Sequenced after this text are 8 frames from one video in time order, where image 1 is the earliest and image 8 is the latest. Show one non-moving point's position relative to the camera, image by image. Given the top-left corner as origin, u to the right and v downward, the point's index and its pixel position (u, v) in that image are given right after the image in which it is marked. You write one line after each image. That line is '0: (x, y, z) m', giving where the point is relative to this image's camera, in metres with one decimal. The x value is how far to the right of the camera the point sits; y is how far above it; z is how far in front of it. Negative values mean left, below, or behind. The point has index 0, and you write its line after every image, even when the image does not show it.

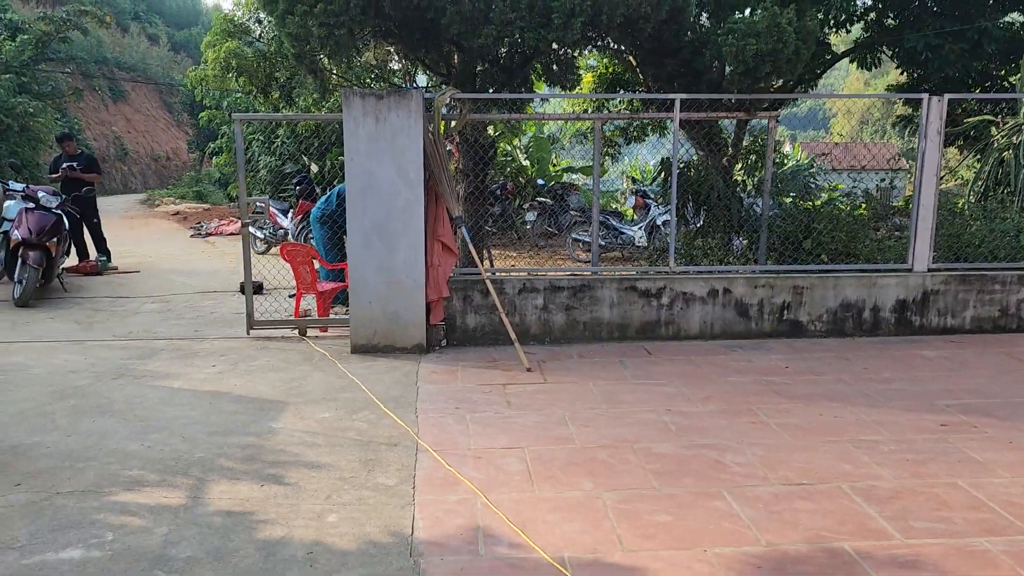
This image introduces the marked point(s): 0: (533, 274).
0: (+0.1, +0.1, +4.9) m
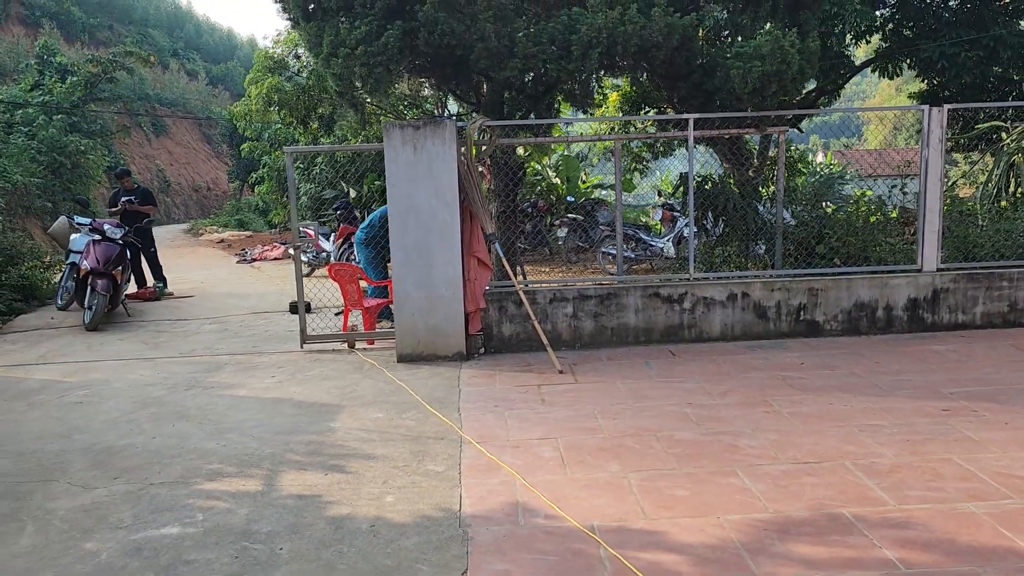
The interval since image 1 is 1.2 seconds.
0: (+0.3, 0.0, +5.3) m
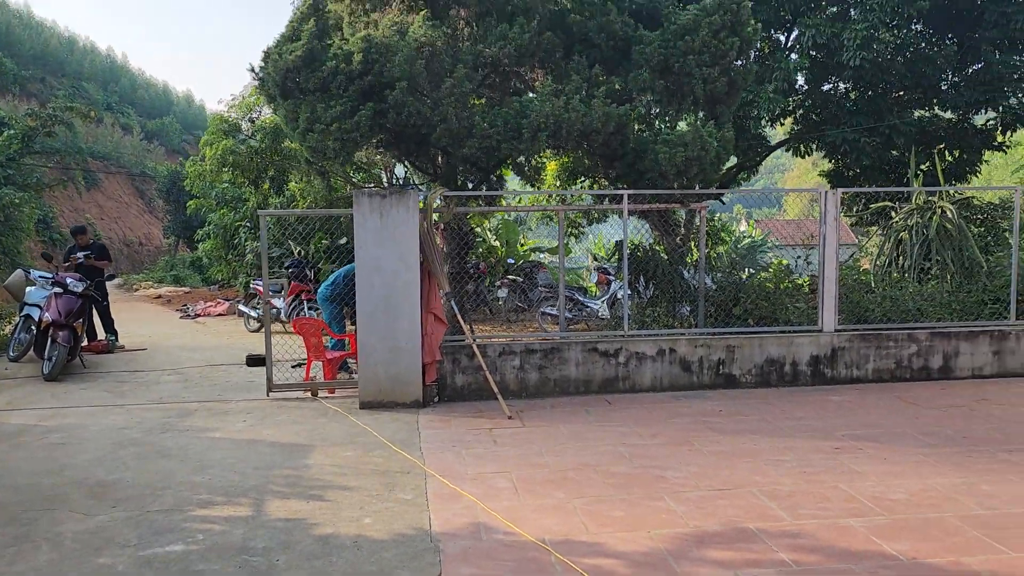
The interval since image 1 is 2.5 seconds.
0: (0.0, -0.4, +5.9) m
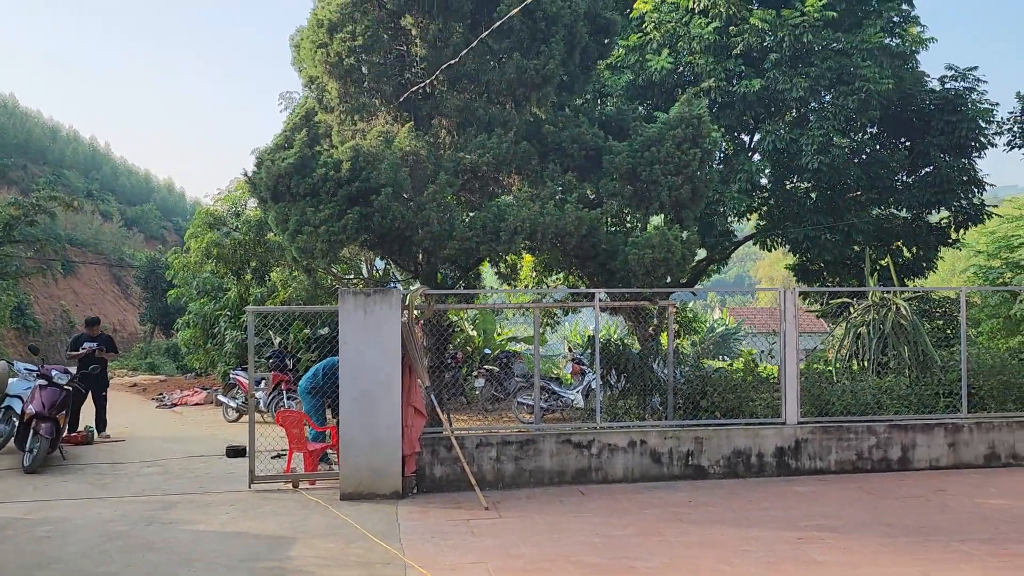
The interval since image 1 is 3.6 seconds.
0: (-0.2, -1.1, +6.1) m
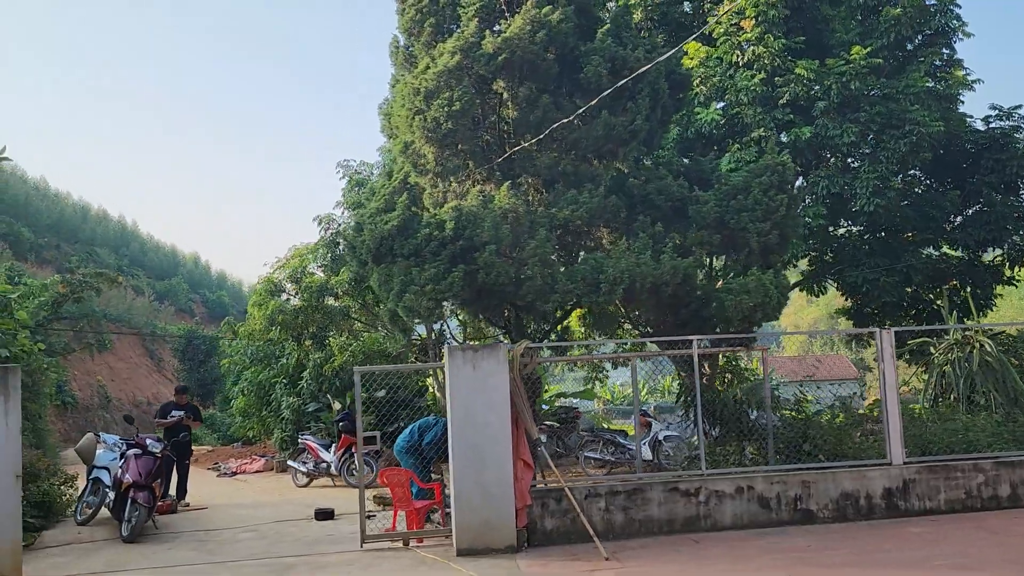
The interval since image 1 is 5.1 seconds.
0: (+0.6, -1.5, +6.1) m
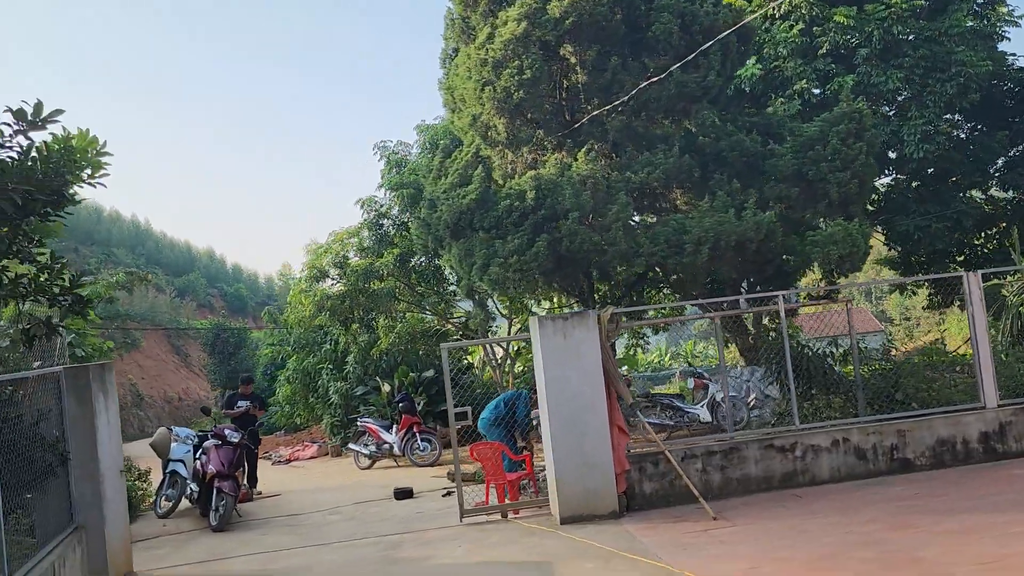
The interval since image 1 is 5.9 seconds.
0: (+1.3, -1.2, +6.1) m
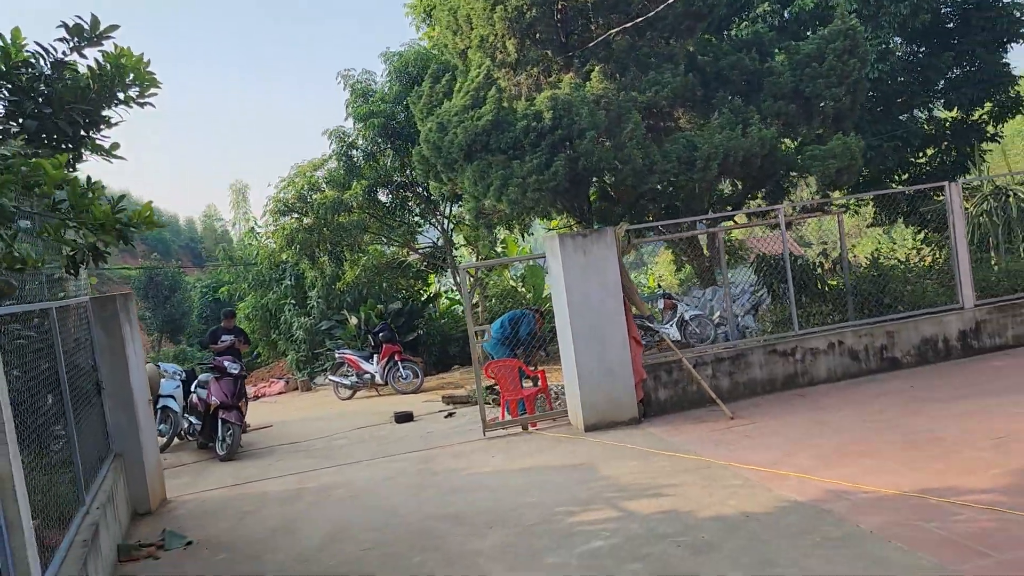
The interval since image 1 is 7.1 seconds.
0: (+1.5, -0.5, +6.4) m
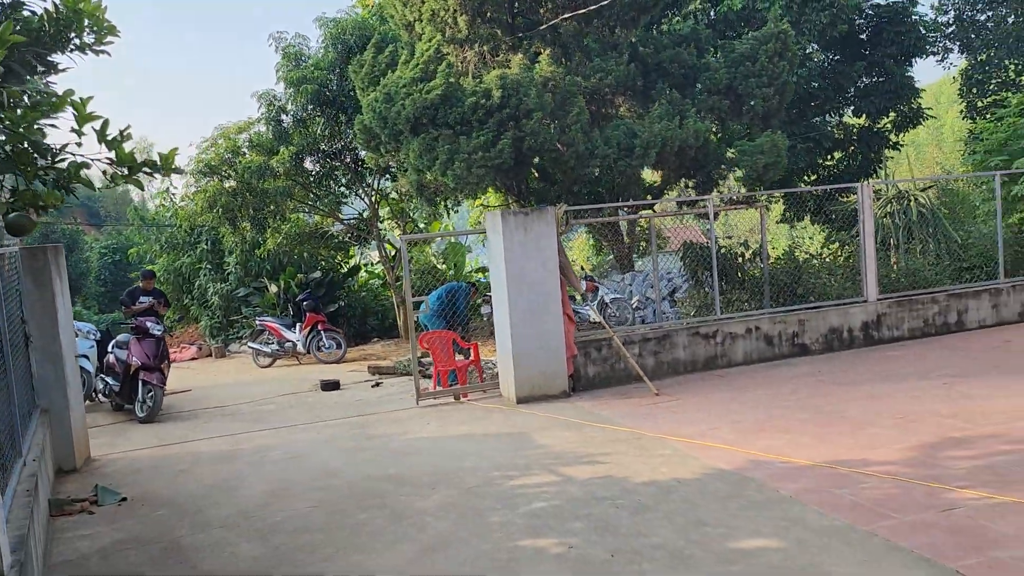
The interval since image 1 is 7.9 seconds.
0: (+0.9, -0.4, +6.7) m
